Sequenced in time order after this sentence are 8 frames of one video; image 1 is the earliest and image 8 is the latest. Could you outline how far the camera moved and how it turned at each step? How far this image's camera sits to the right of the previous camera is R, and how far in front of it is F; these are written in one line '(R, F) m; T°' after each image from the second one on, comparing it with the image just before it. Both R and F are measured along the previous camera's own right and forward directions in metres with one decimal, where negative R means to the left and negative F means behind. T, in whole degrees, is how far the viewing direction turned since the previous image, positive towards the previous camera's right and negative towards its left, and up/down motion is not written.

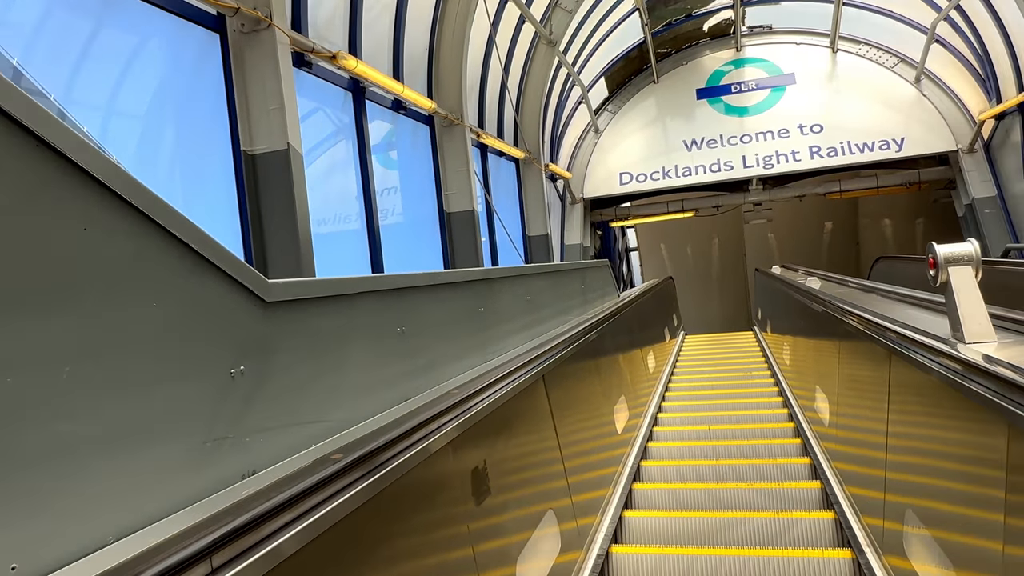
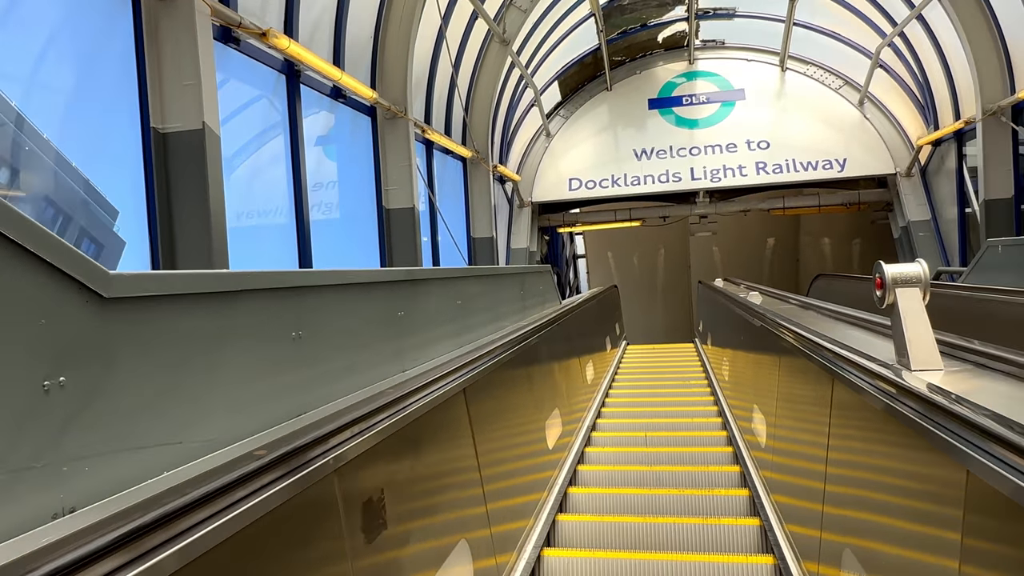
(+0.1, +0.2) m; +4°
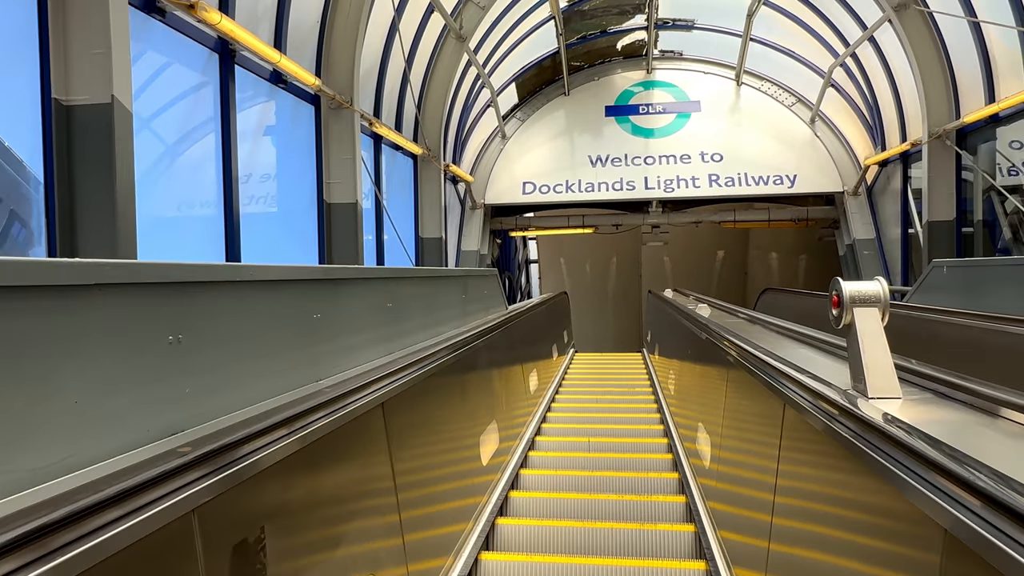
(+0.1, +0.2) m; +4°
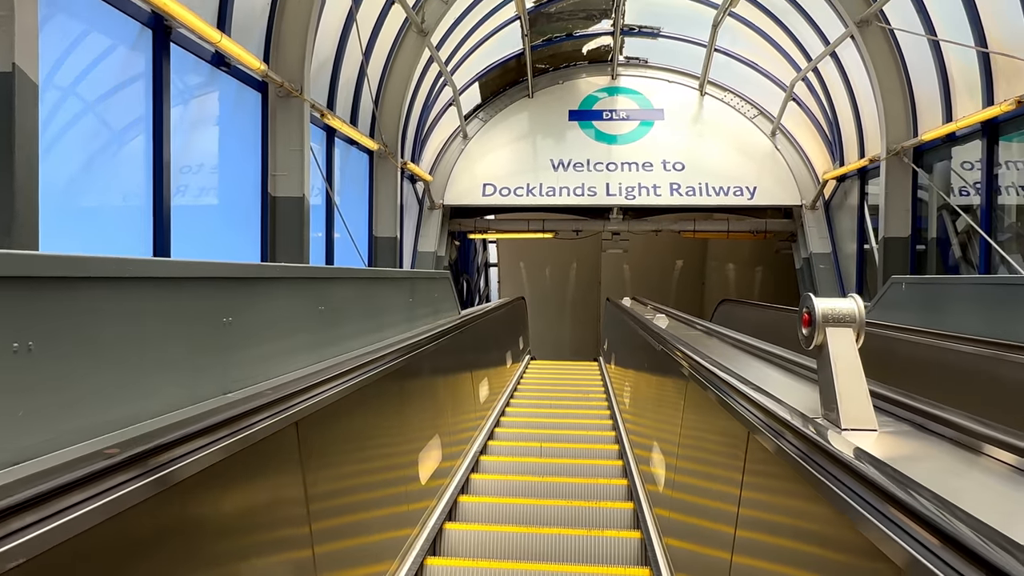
(+0.1, +0.2) m; +3°
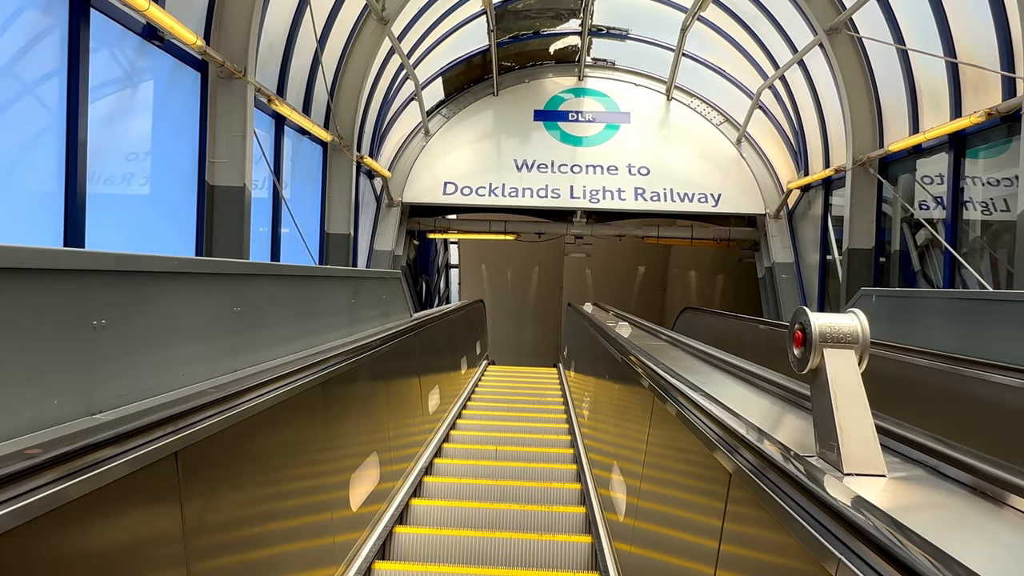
(+0.1, +0.3) m; +3°
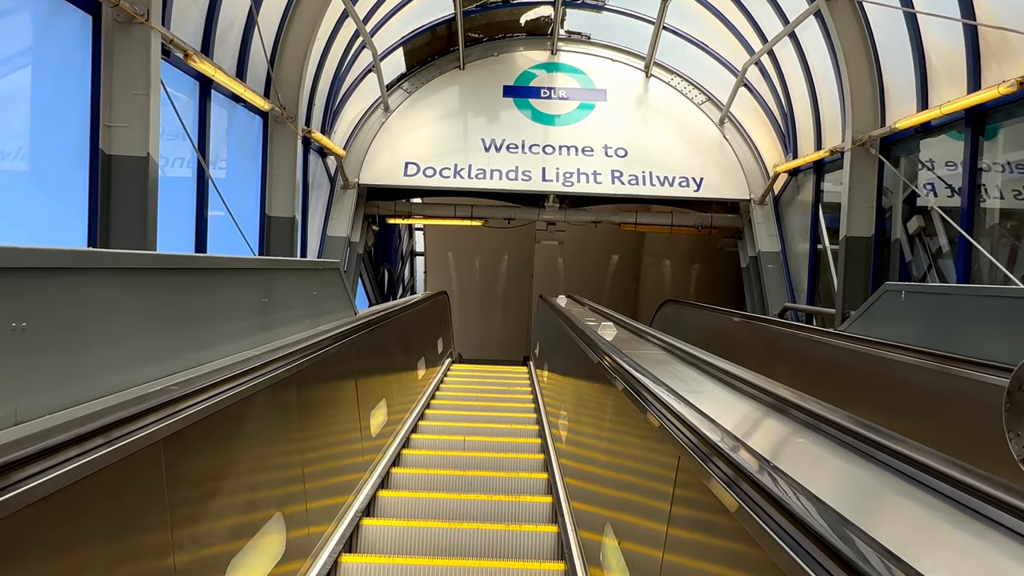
(0.0, +0.9) m; +3°
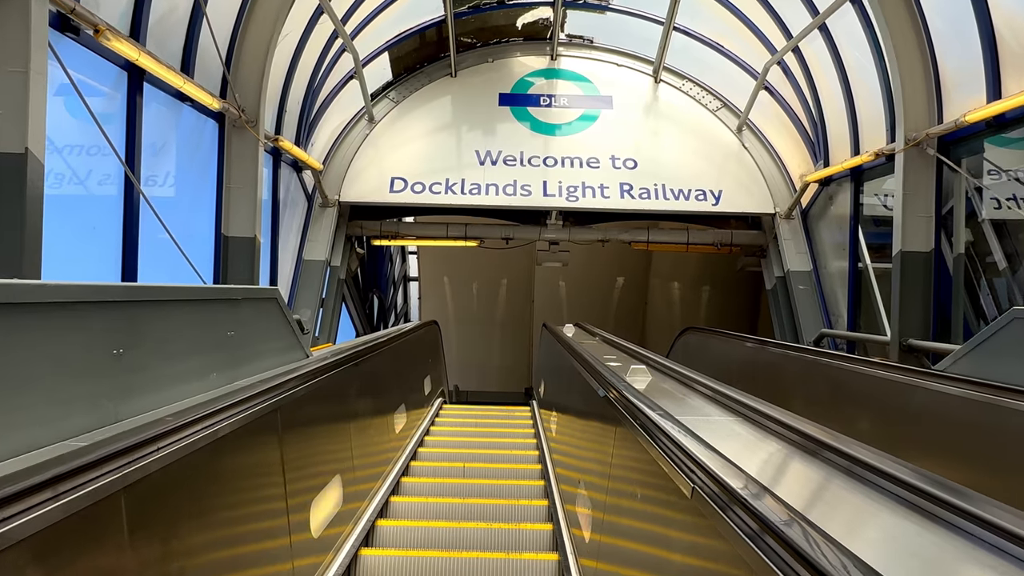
(0.0, +1.1) m; 0°
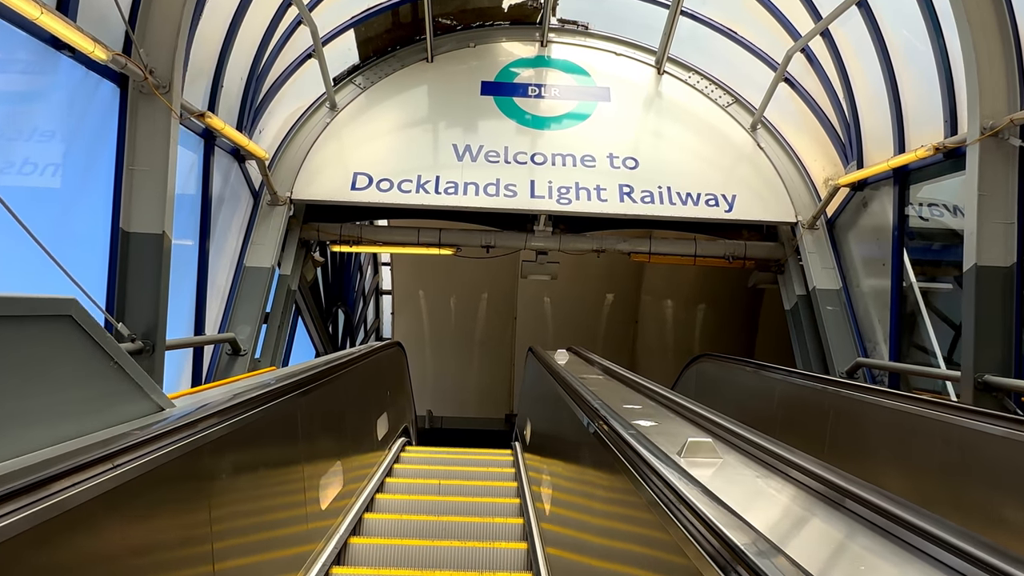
(0.0, +1.4) m; +2°
